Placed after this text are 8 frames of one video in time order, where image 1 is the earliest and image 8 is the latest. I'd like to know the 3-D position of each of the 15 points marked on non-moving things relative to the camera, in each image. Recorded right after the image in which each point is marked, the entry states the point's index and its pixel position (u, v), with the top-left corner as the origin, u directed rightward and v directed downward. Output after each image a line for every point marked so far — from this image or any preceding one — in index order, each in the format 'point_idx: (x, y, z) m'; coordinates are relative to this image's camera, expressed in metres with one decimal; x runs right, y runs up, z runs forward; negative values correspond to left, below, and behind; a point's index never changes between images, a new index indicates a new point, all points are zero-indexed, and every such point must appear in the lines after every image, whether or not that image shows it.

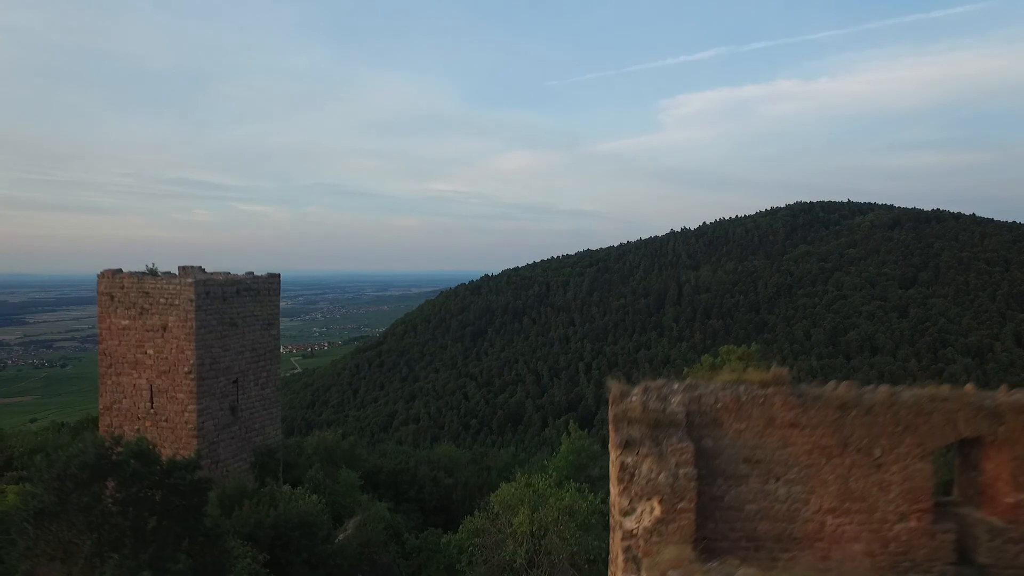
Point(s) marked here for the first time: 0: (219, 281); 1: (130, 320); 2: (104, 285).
0: (-3.7, +0.1, +7.0) m
1: (-4.8, -0.4, +6.9) m
2: (-5.2, 0.0, +7.1) m
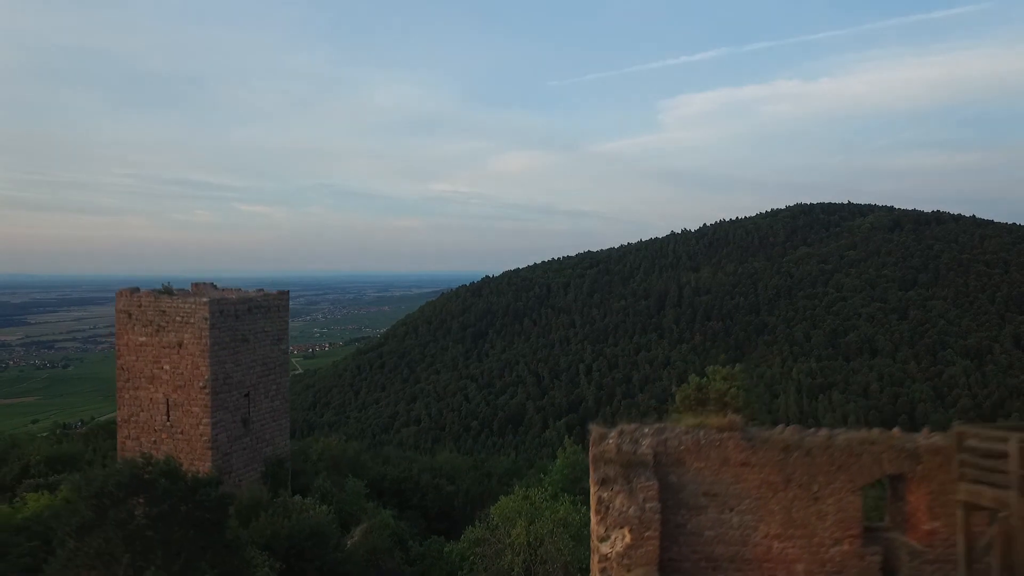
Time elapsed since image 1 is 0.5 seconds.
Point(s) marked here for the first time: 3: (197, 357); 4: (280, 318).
0: (-3.7, -0.2, +7.3) m
1: (-4.8, -0.6, +7.3) m
2: (-5.2, -0.2, +7.4) m
3: (-4.0, -0.9, +7.0) m
4: (-3.4, -0.4, +8.1) m
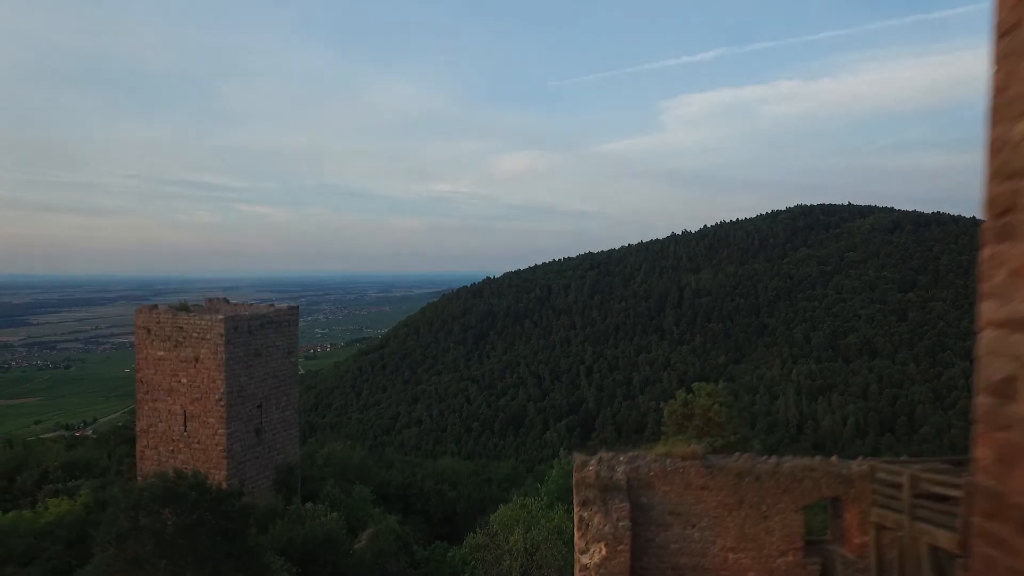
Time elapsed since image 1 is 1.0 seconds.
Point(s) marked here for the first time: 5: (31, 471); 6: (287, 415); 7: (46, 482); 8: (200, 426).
0: (-3.7, -0.4, +7.7) m
1: (-4.8, -0.9, +7.7) m
2: (-5.2, -0.4, +7.8) m
3: (-4.0, -1.1, +7.4) m
4: (-3.4, -0.7, +8.5) m
5: (-9.2, -3.5, +10.6) m
6: (-3.5, -1.9, +8.5) m
7: (-8.8, -3.7, +10.4) m
8: (-4.2, -1.9, +7.5) m
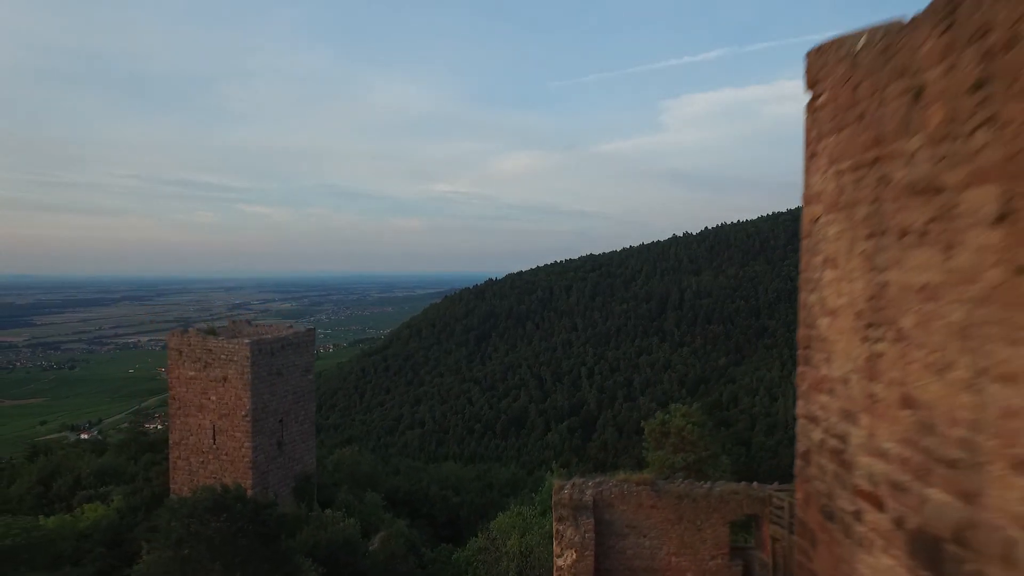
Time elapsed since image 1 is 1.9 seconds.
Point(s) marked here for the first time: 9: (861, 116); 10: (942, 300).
0: (-3.8, -0.8, +8.5) m
1: (-4.8, -1.3, +8.5) m
2: (-5.2, -0.8, +8.6) m
3: (-4.0, -1.5, +8.2) m
4: (-3.4, -1.1, +9.3) m
5: (-9.2, -3.9, +11.4) m
6: (-3.5, -2.3, +9.3) m
7: (-8.8, -4.1, +11.2) m
8: (-4.3, -2.3, +8.3) m
9: (+1.1, +0.5, +1.7) m
10: (+1.1, 0.0, +1.4) m
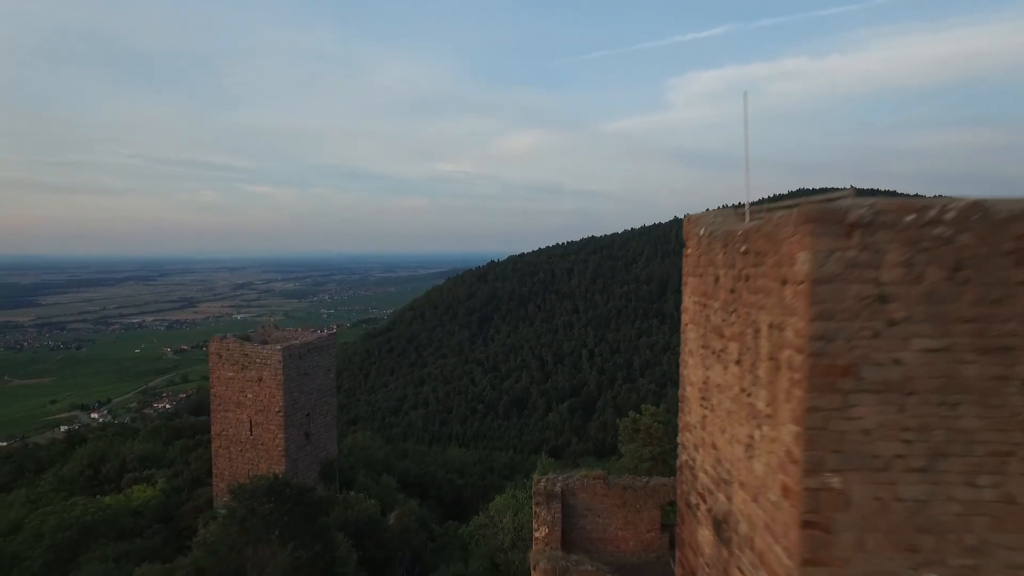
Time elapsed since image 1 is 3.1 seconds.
0: (-3.8, -1.0, +9.7) m
1: (-4.9, -1.5, +9.7) m
2: (-5.3, -1.1, +9.8) m
3: (-4.1, -1.7, +9.5) m
4: (-3.5, -1.2, +10.6) m
5: (-9.3, -4.0, +12.8) m
6: (-3.5, -2.5, +10.6) m
7: (-8.8, -4.2, +12.6) m
8: (-4.3, -2.5, +9.6) m
9: (+1.0, +0.1, +2.9) m
10: (+1.0, -0.5, +2.6) m
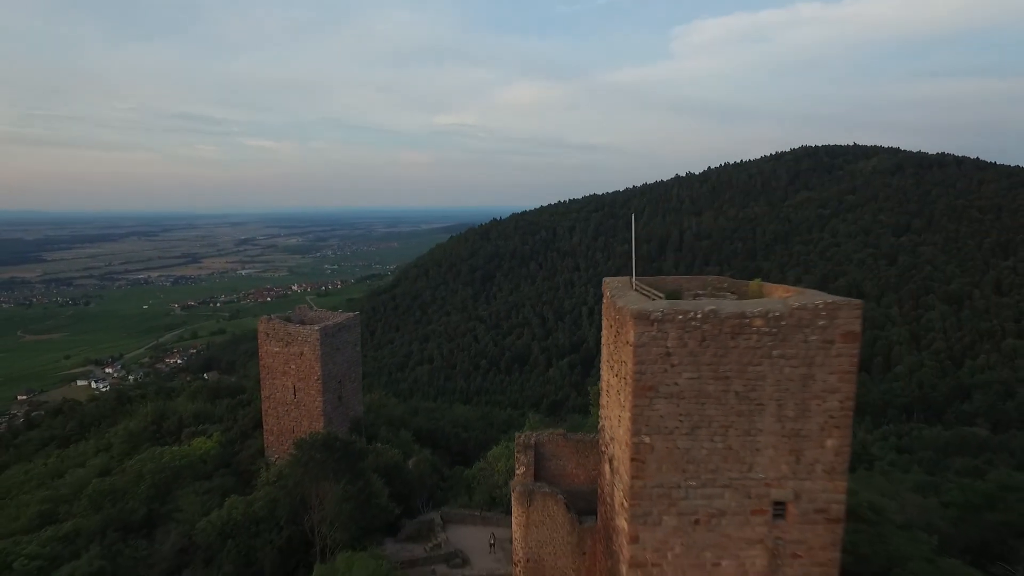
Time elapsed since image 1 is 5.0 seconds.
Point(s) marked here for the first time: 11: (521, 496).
0: (-3.9, -0.8, +11.8) m
1: (-5.0, -1.3, +11.9) m
2: (-5.4, -0.8, +11.9) m
3: (-4.2, -1.5, +11.6) m
4: (-3.6, -1.0, +12.7) m
5: (-9.4, -3.6, +15.2) m
6: (-3.6, -2.2, +12.8) m
7: (-8.9, -3.7, +14.9) m
8: (-4.4, -2.3, +11.8) m
9: (+0.8, -0.3, +4.9) m
10: (+0.8, -0.9, +4.6) m
11: (+0.1, -2.2, +5.8) m
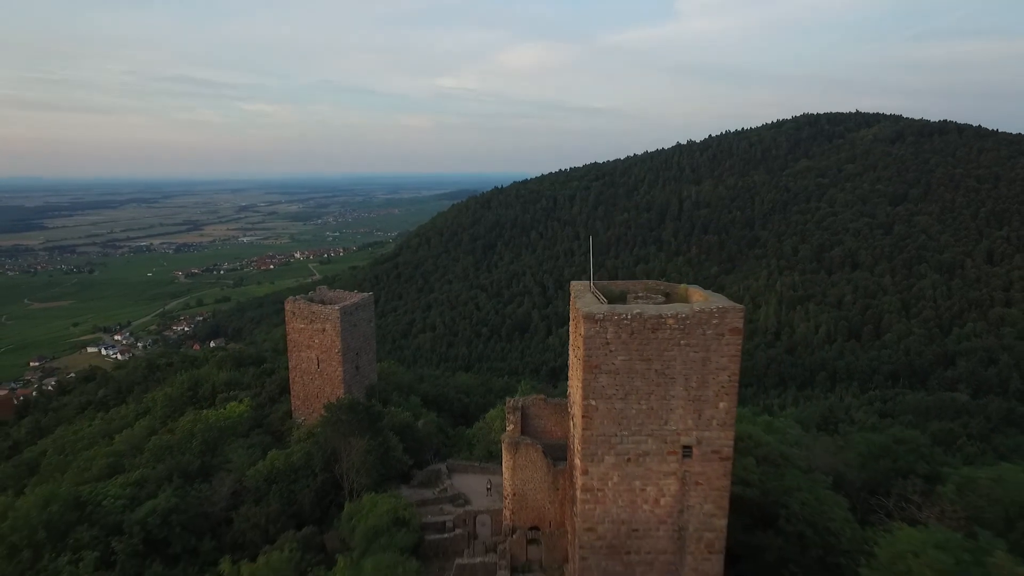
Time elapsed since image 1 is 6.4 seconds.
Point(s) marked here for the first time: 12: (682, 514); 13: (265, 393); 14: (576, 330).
0: (-4.0, -0.4, +13.5) m
1: (-5.1, -0.9, +13.5) m
2: (-5.5, -0.4, +13.6) m
3: (-4.3, -1.2, +13.3) m
4: (-3.7, -0.5, +14.3) m
5: (-9.5, -3.0, +17.0) m
6: (-3.7, -1.8, +14.5) m
7: (-9.0, -3.2, +16.8) m
8: (-4.5, -1.9, +13.5) m
9: (+0.7, -0.3, +6.5) m
10: (+0.7, -0.9, +6.3) m
11: (0.0, -2.2, +7.5) m
12: (+1.8, -2.4, +5.8) m
13: (-7.0, -3.1, +15.7) m
14: (+0.7, -0.4, +5.9) m
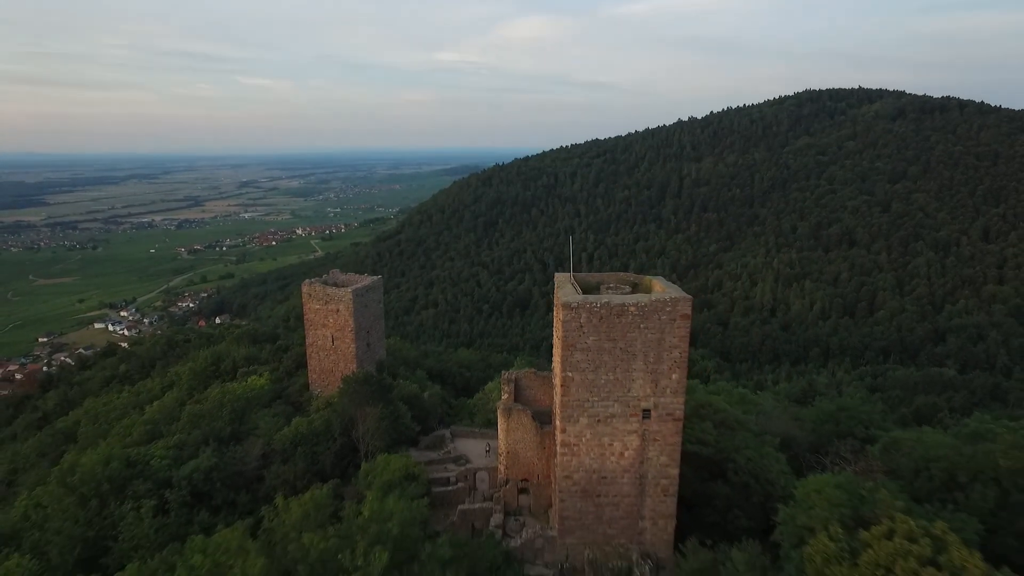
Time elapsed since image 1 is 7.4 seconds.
0: (-4.1, 0.0, +14.7) m
1: (-5.2, -0.5, +14.8) m
2: (-5.6, 0.0, +14.9) m
3: (-4.4, -0.7, +14.6) m
4: (-3.8, -0.1, +15.6) m
5: (-9.5, -2.4, +18.4) m
6: (-3.8, -1.3, +15.8) m
7: (-9.1, -2.6, +18.2) m
8: (-4.6, -1.5, +14.9) m
9: (+0.6, -0.2, +7.7) m
10: (+0.6, -0.8, +7.6) m
11: (-0.1, -2.0, +8.9) m
12: (+1.7, -2.3, +7.2) m
13: (-7.1, -2.5, +17.1) m
14: (+0.6, -0.4, +7.1) m
